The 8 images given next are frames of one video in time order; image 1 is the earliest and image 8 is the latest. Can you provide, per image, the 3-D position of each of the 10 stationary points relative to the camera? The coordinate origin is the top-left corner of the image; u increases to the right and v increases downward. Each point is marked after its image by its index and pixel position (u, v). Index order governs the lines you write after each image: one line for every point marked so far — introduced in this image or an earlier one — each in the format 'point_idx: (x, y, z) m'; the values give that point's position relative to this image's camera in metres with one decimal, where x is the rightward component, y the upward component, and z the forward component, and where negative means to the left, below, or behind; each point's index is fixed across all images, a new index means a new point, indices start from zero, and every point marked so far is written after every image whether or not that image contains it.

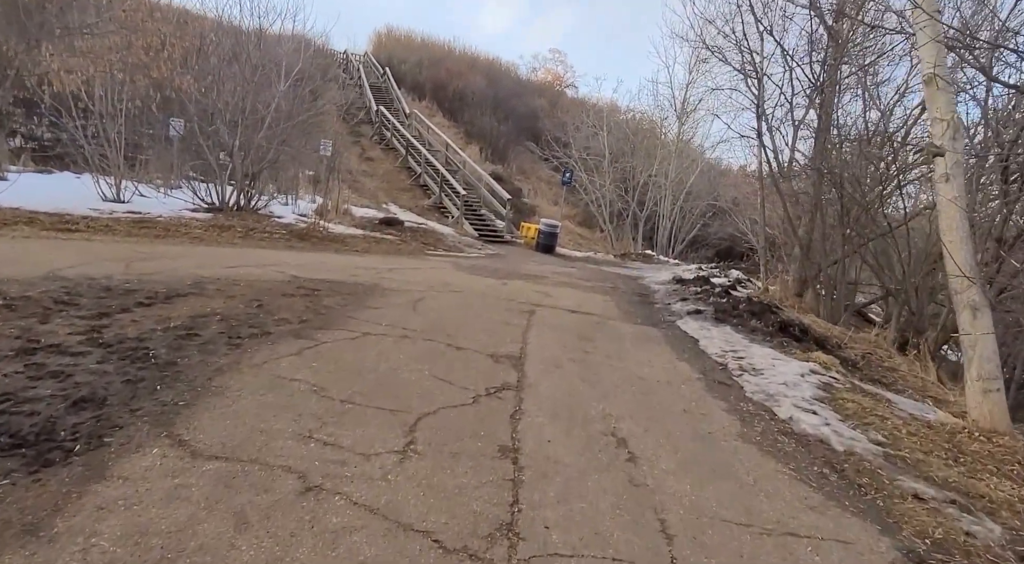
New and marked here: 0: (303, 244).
0: (-3.4, +0.6, +9.9) m
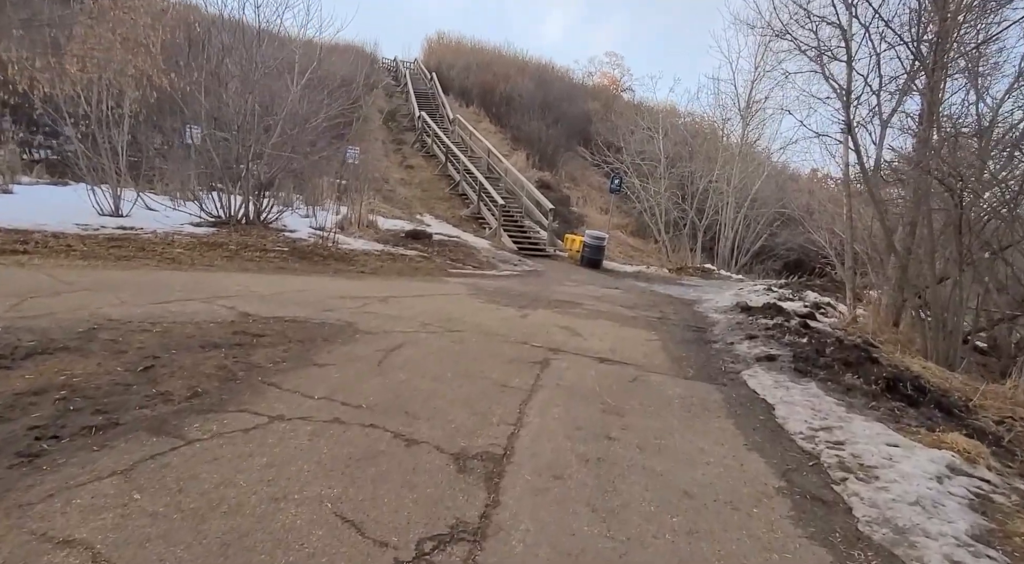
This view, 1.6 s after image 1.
0: (-3.0, +0.2, +8.7) m
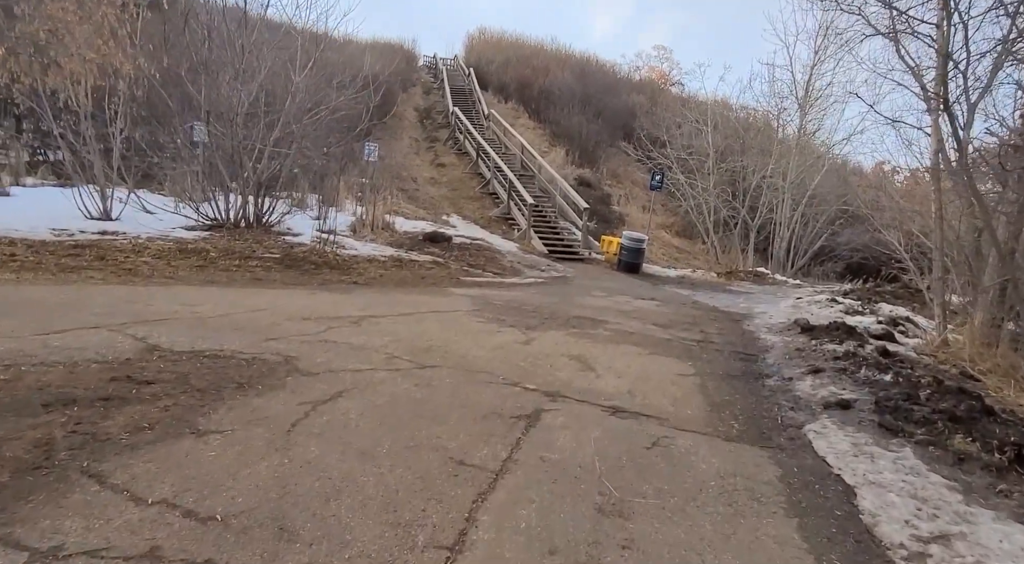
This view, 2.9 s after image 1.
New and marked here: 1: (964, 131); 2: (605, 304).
0: (-2.8, +0.1, +7.7) m
1: (+6.2, +2.1, +8.5) m
2: (+1.3, -0.3, +8.7) m
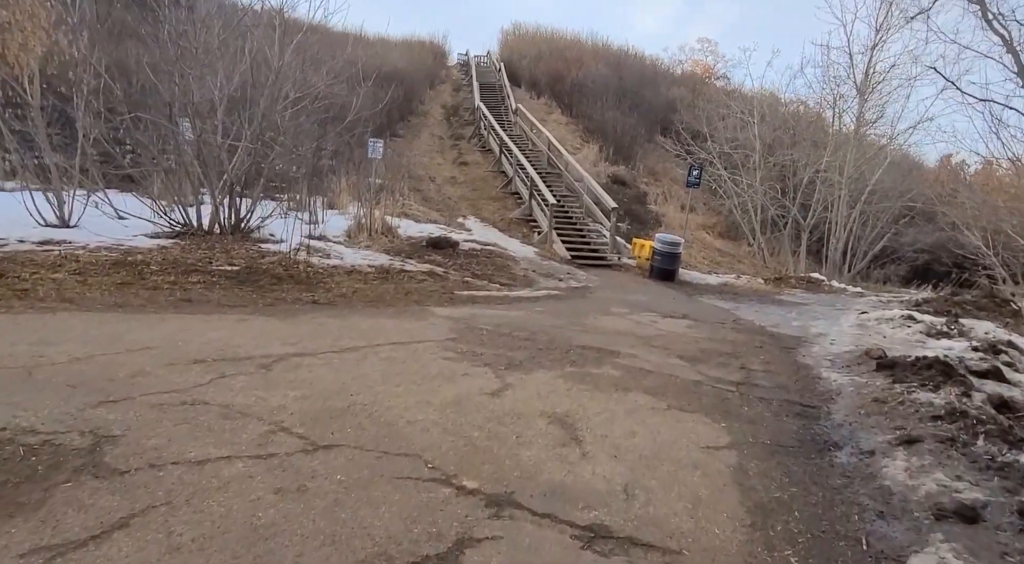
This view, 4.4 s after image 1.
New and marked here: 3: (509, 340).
0: (-2.9, -0.1, +6.3) m
1: (+6.2, +1.9, +6.6) m
2: (+1.3, -0.5, +7.1) m
3: (0.0, -0.6, +5.9) m
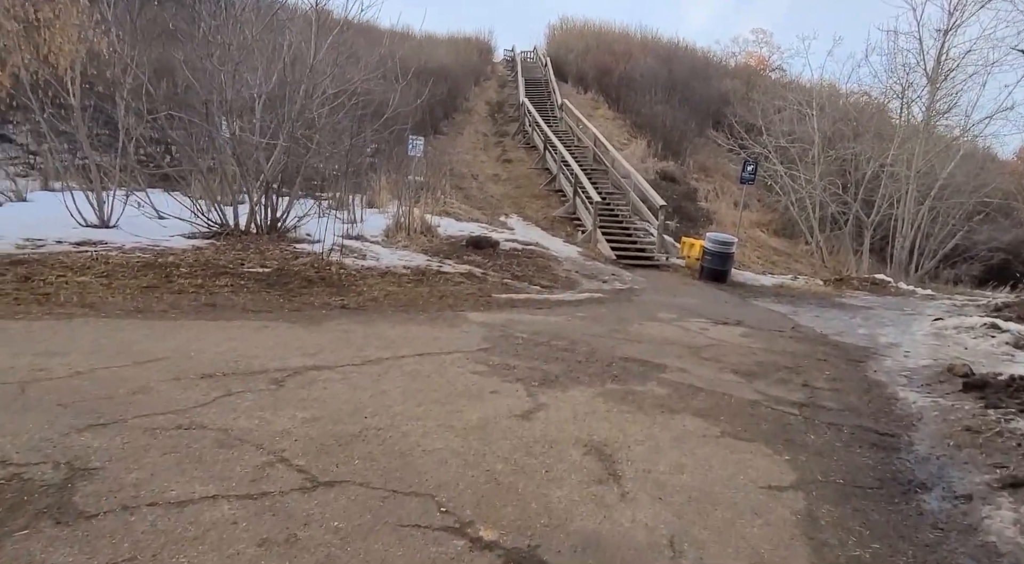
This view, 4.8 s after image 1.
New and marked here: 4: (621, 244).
0: (-2.5, -0.2, +6.1) m
1: (+6.5, +1.8, +5.7) m
2: (+1.7, -0.6, +6.6) m
3: (+0.3, -0.6, +5.5) m
4: (+2.4, +0.8, +13.9) m
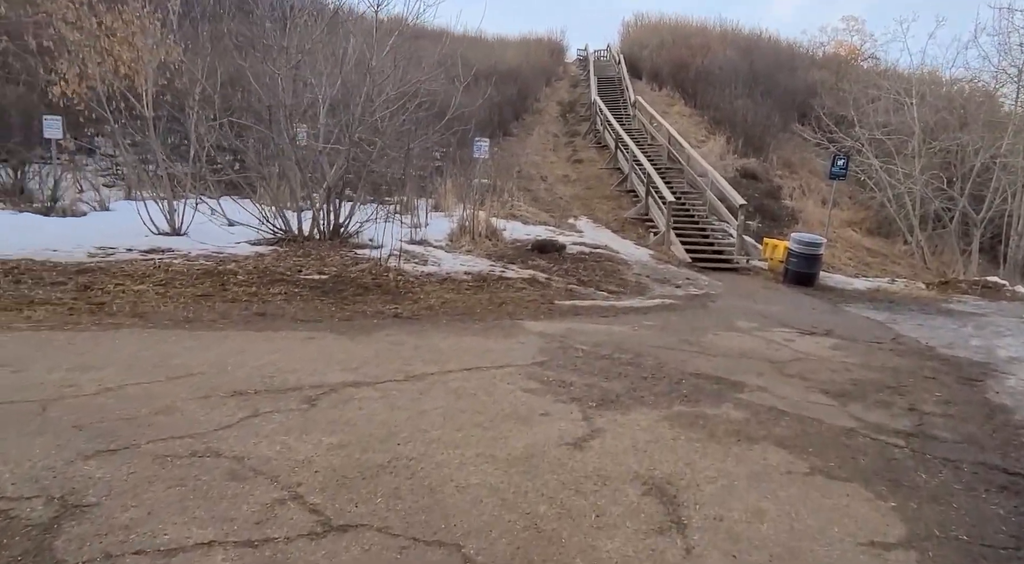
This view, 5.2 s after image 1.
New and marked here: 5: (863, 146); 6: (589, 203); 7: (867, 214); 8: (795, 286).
0: (-2.0, -0.2, +6.0) m
1: (+7.0, +1.8, +4.5) m
2: (+2.3, -0.6, +6.0) m
3: (+0.8, -0.7, +5.0) m
4: (+3.9, +0.8, +13.1) m
5: (+10.9, +4.2, +19.3) m
6: (+2.1, +2.1, +16.7) m
7: (+11.2, +2.2, +19.6) m
8: (+5.2, -0.1, +11.5) m
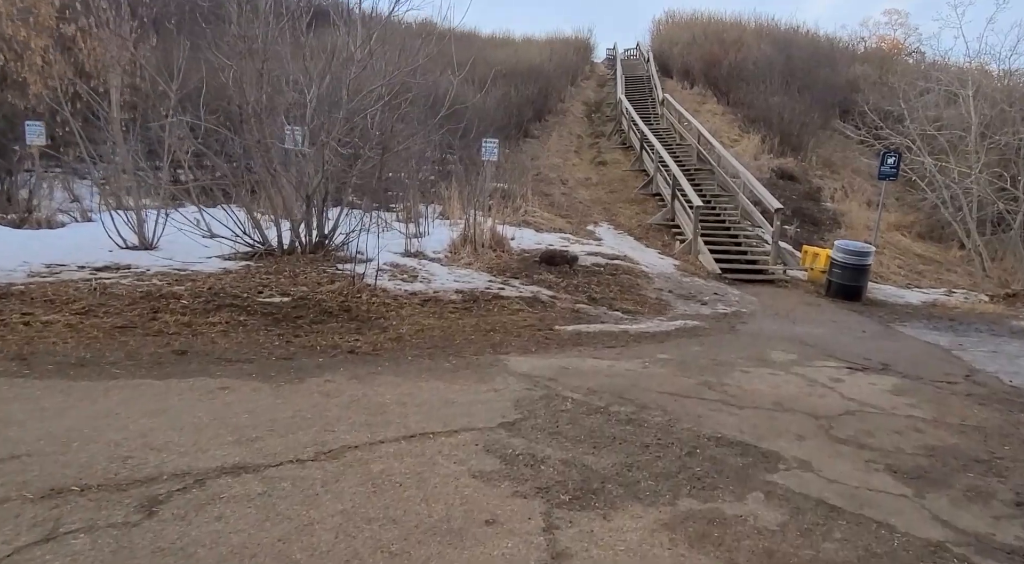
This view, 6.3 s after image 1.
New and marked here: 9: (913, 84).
0: (-2.1, -0.5, +5.0) m
1: (+6.7, +1.6, +3.0) m
2: (+2.1, -0.9, +4.7) m
3: (+0.5, -0.9, +3.9) m
4: (+4.1, +0.5, +11.8) m
5: (+11.4, +4.0, +17.7) m
6: (+2.4, +1.8, +15.5) m
7: (+11.7, +1.9, +18.0) m
8: (+5.3, -0.3, +10.2) m
9: (+12.5, +6.2, +19.5) m
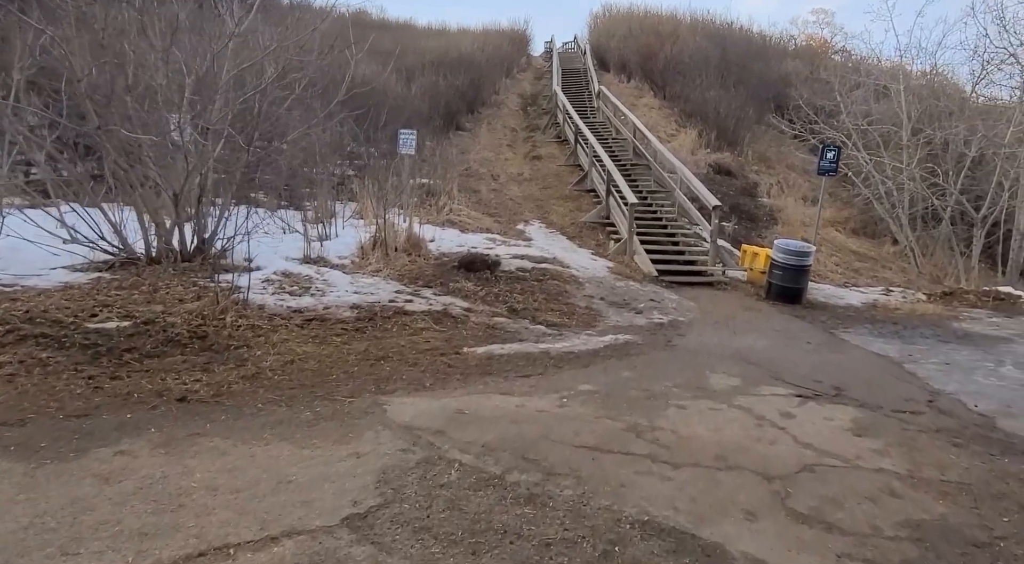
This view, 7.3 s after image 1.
0: (-2.9, -0.7, +3.7) m
1: (+6.1, +1.5, +2.5) m
2: (+1.4, -1.0, +3.8) m
3: (-0.1, -1.0, +2.8) m
4: (+2.7, +0.5, +11.1) m
5: (+9.4, +4.1, +17.5) m
6: (+0.7, +1.8, +14.5) m
7: (+9.7, +2.0, +17.8) m
8: (+4.1, -0.3, +9.5) m
9: (+10.4, +6.4, +19.4) m
